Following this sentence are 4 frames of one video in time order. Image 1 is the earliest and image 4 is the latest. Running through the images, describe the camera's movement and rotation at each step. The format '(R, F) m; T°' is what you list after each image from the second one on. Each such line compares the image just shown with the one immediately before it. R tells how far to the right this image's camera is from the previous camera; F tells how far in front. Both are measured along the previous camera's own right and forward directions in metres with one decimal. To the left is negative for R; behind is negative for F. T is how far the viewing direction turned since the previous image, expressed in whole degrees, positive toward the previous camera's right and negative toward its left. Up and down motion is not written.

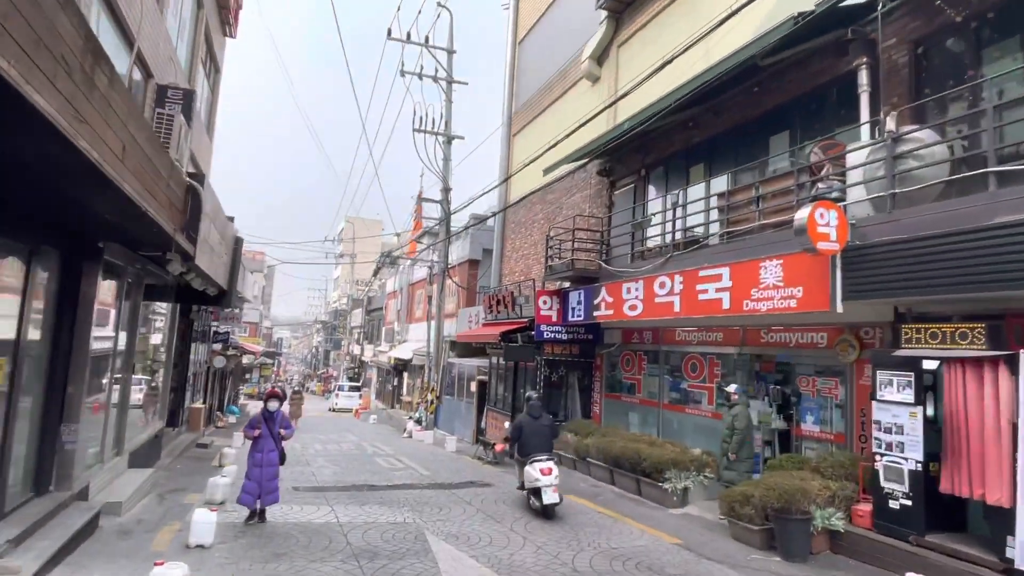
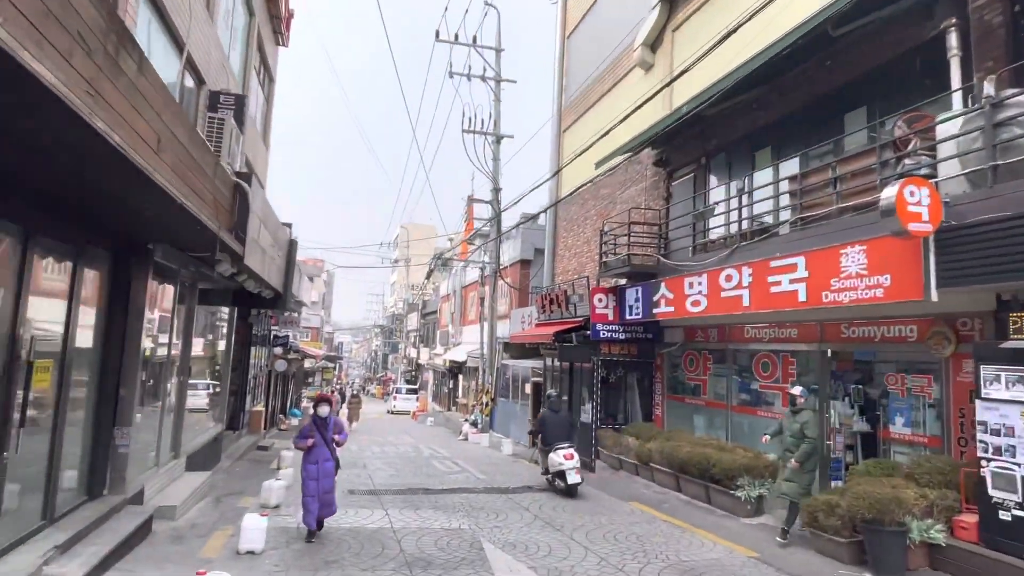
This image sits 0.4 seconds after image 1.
(0.0, +0.4) m; -5°
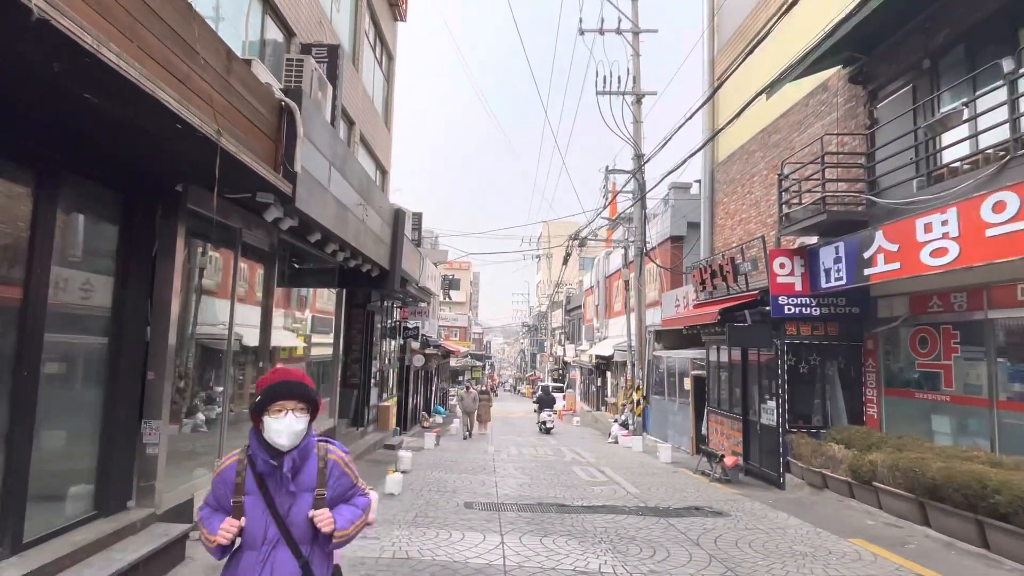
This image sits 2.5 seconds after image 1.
(0.0, +2.2) m; -14°
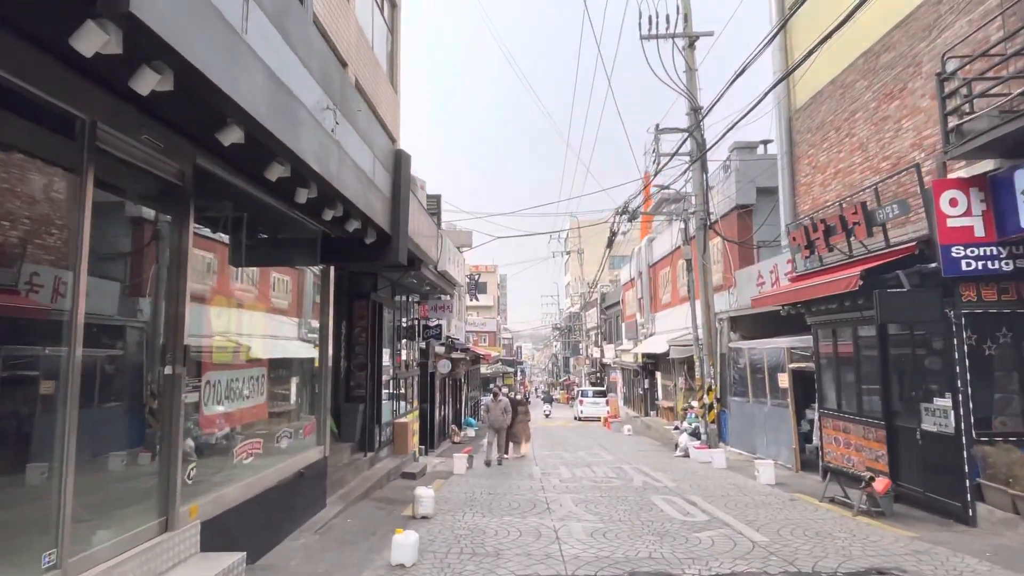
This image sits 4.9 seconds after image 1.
(-0.3, +2.8) m; -2°
